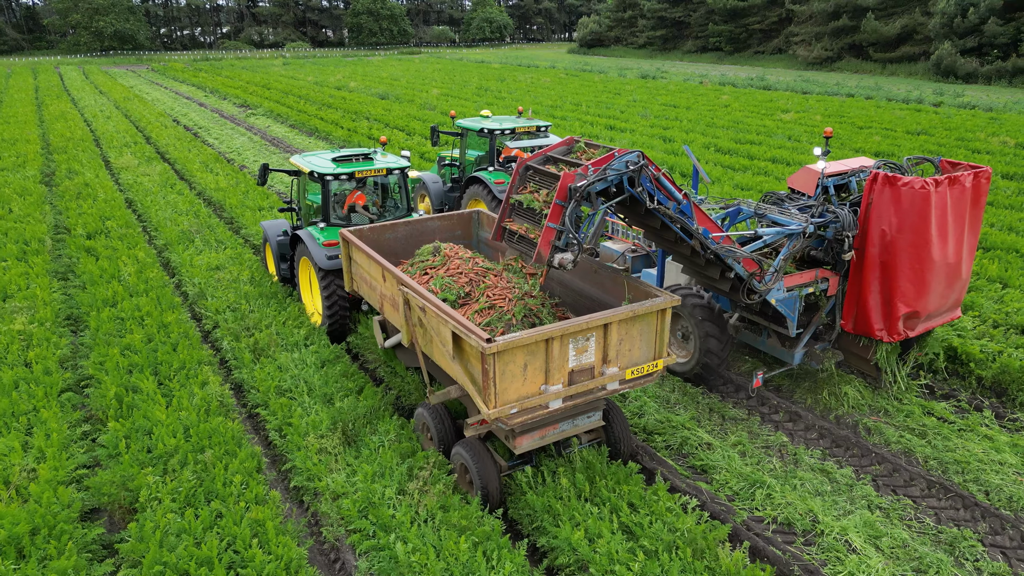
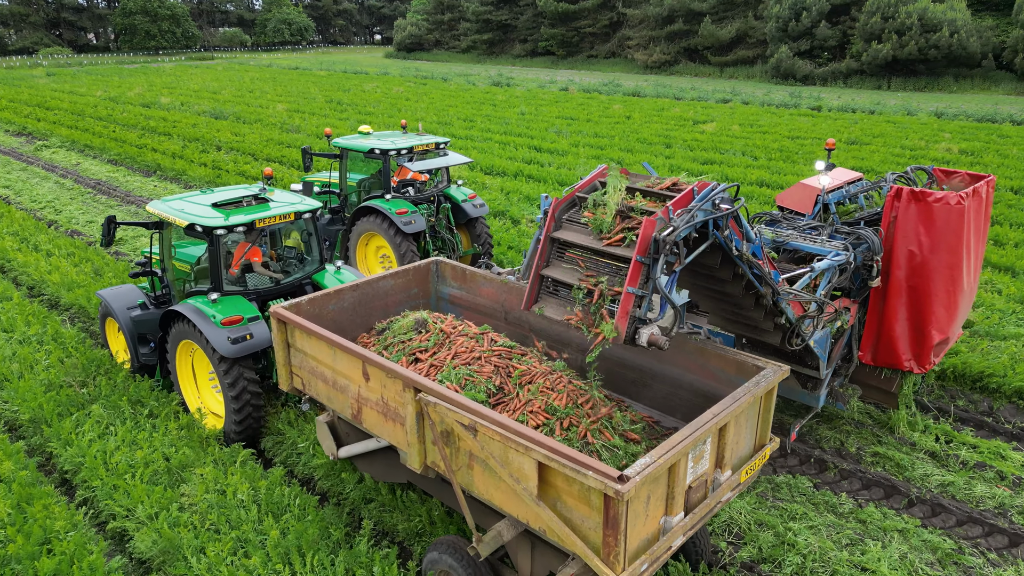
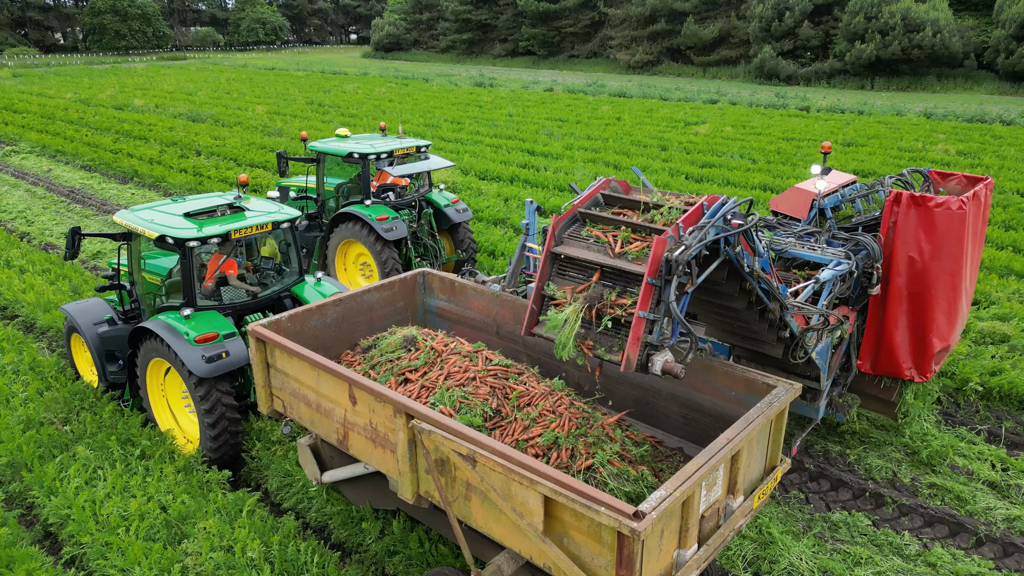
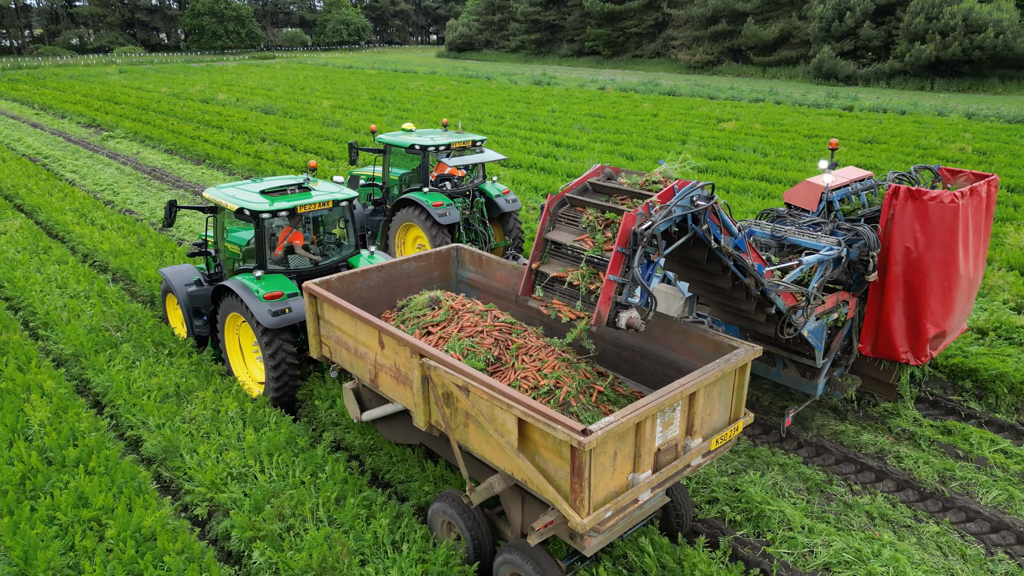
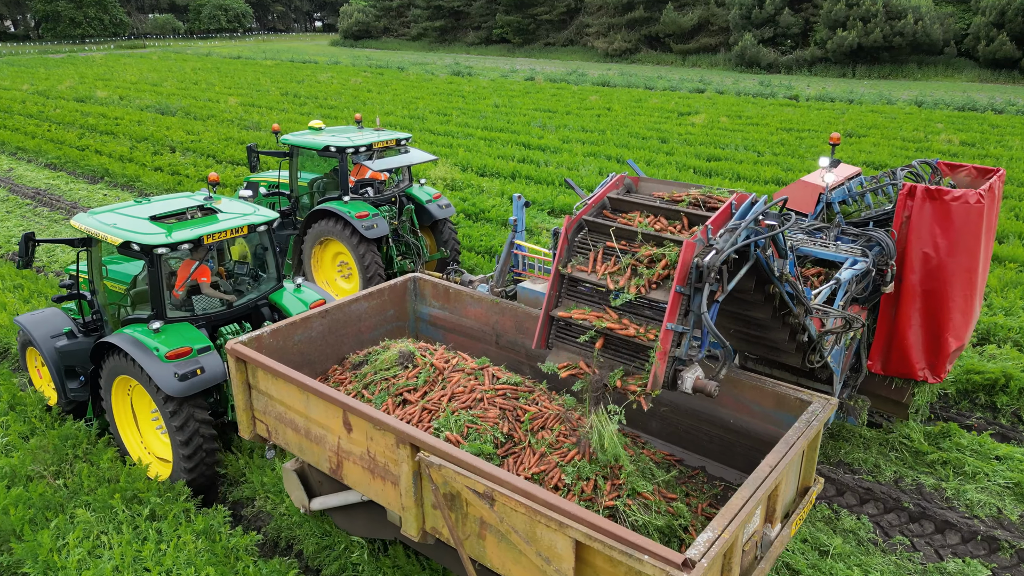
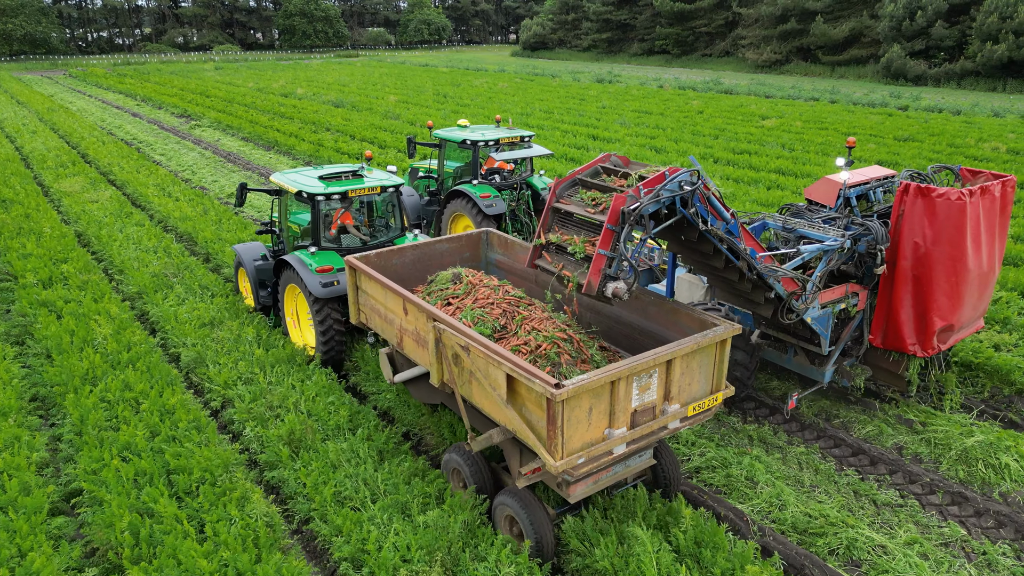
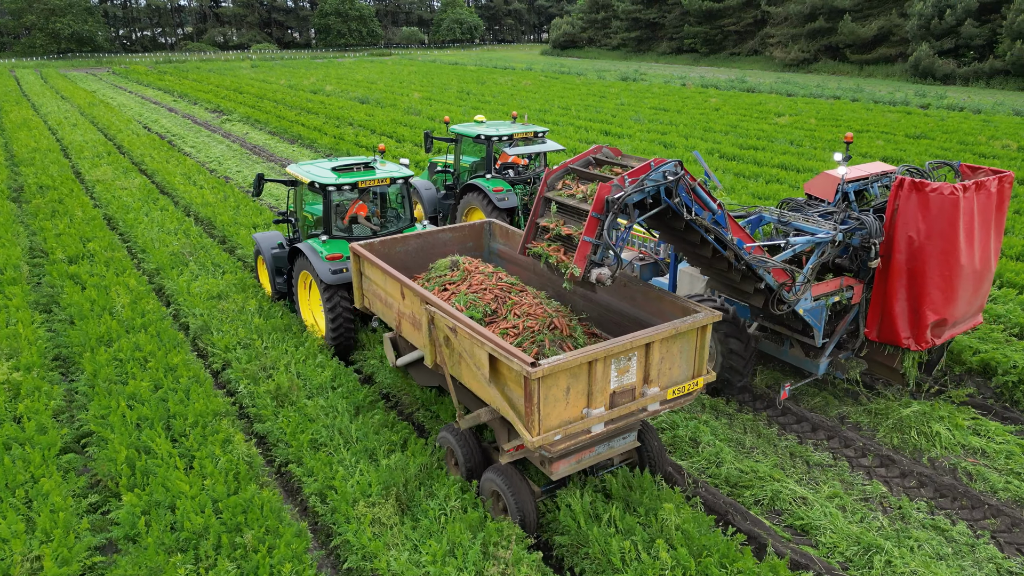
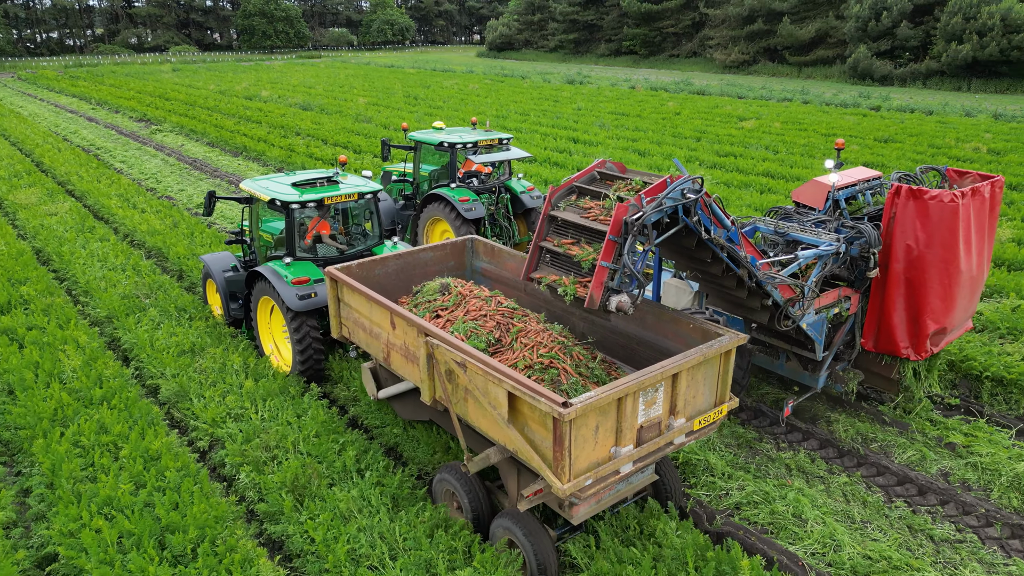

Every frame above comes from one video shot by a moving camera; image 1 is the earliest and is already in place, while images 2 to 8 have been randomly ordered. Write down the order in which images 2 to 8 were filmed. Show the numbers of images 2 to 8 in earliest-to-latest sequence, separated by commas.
7, 6, 8, 4, 2, 3, 5
